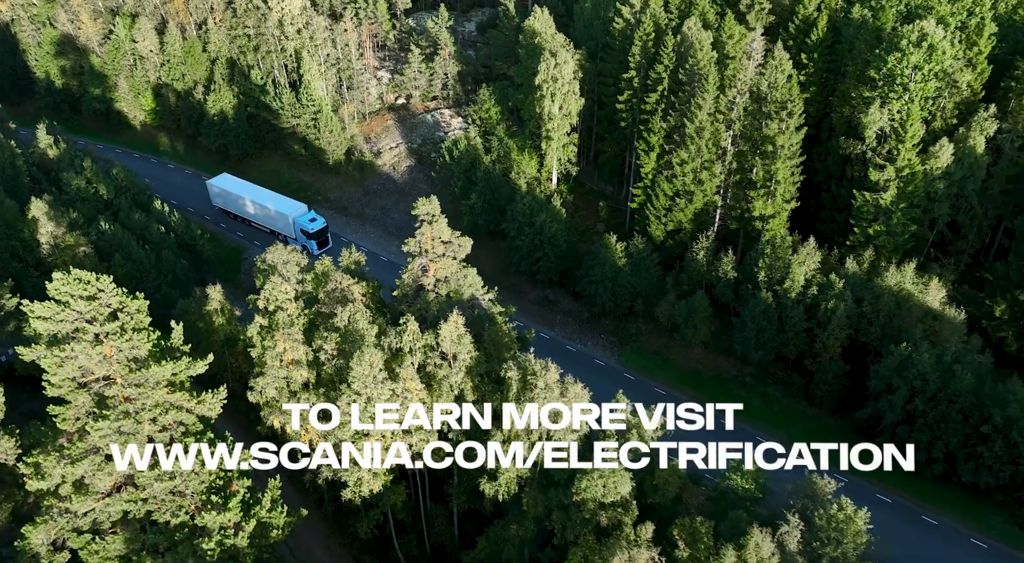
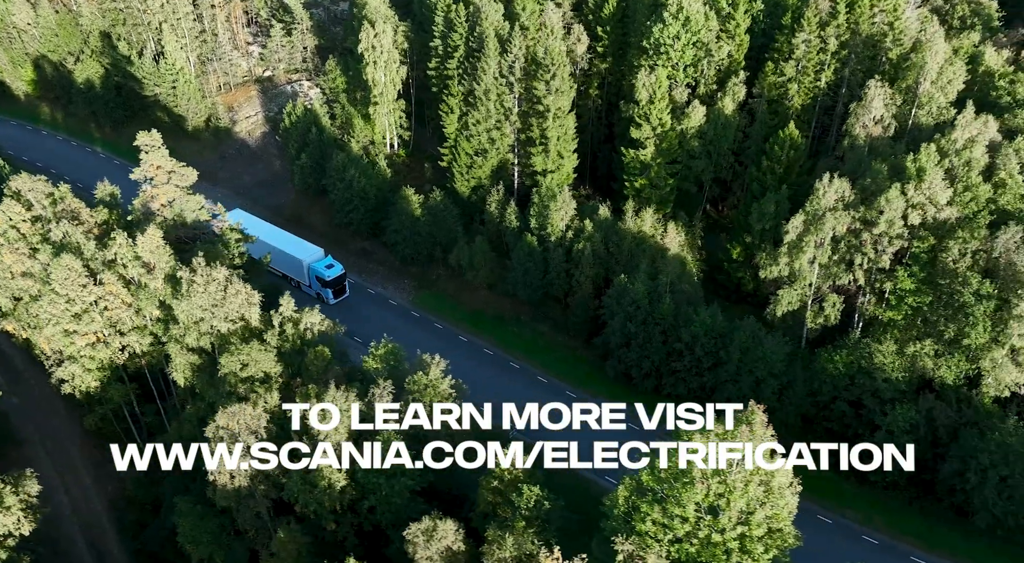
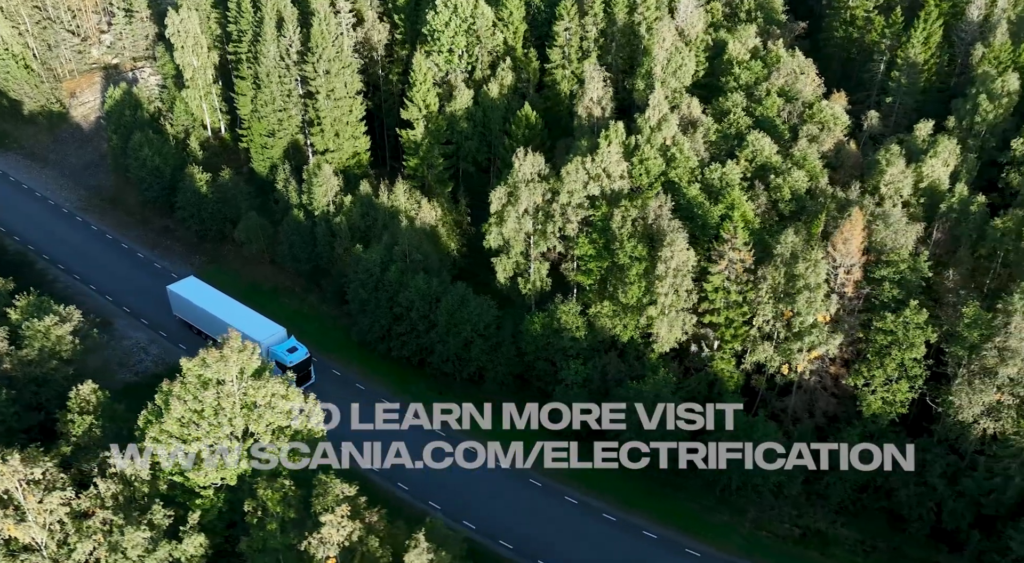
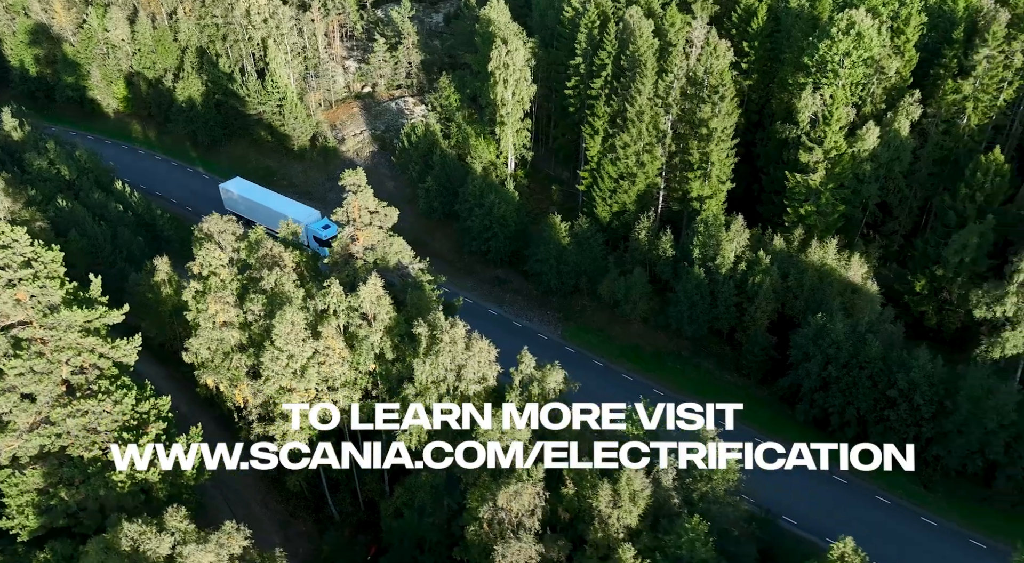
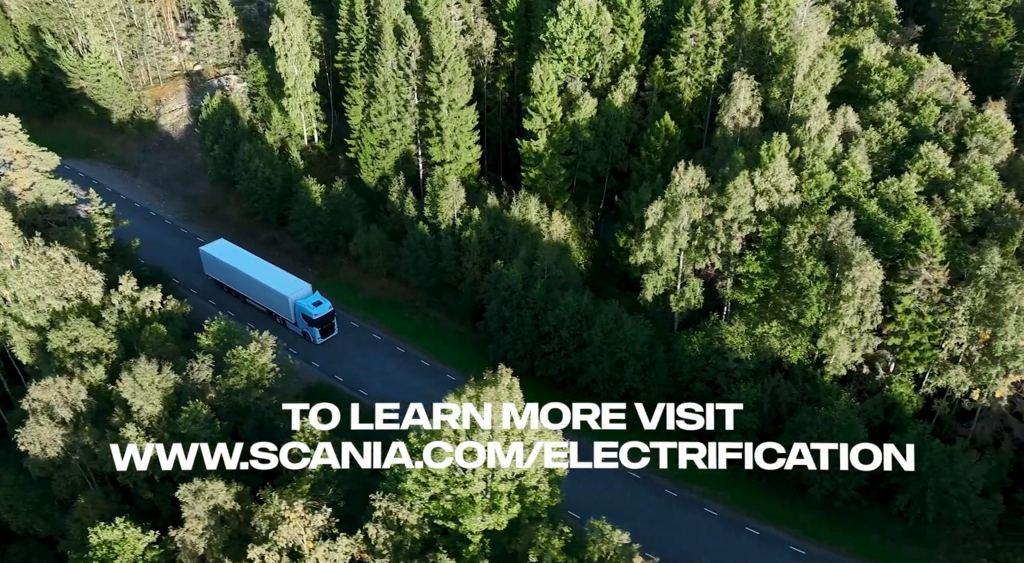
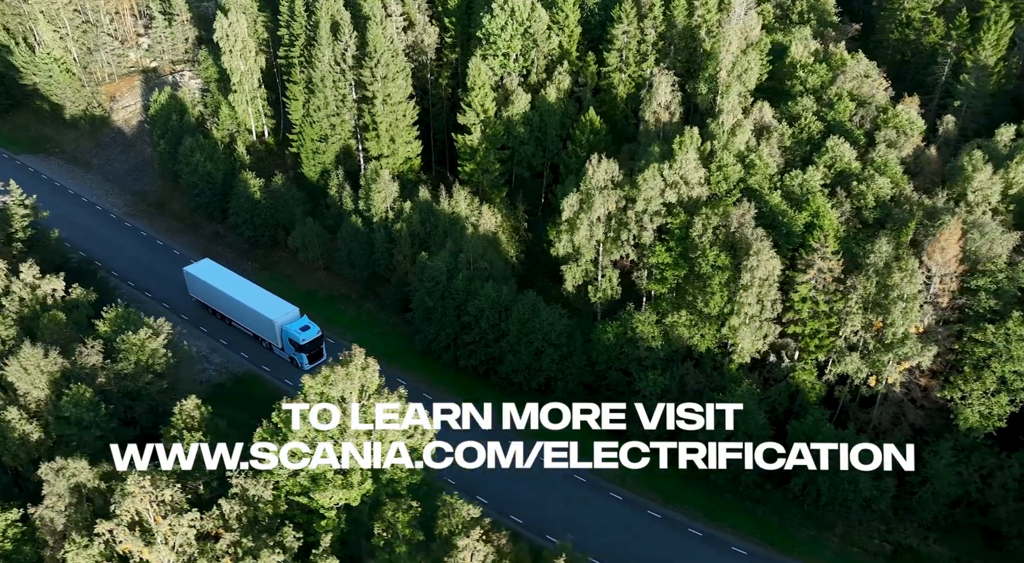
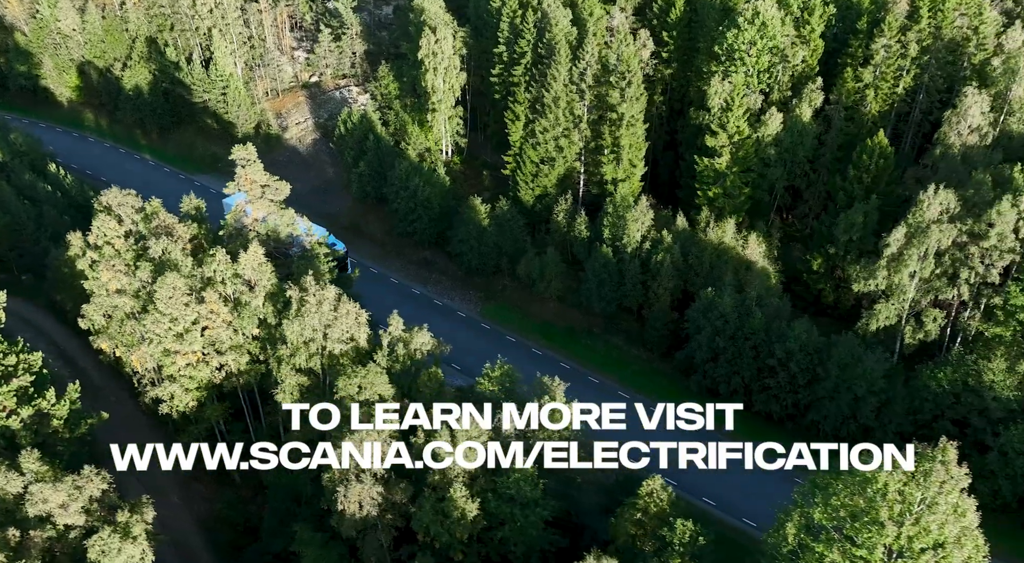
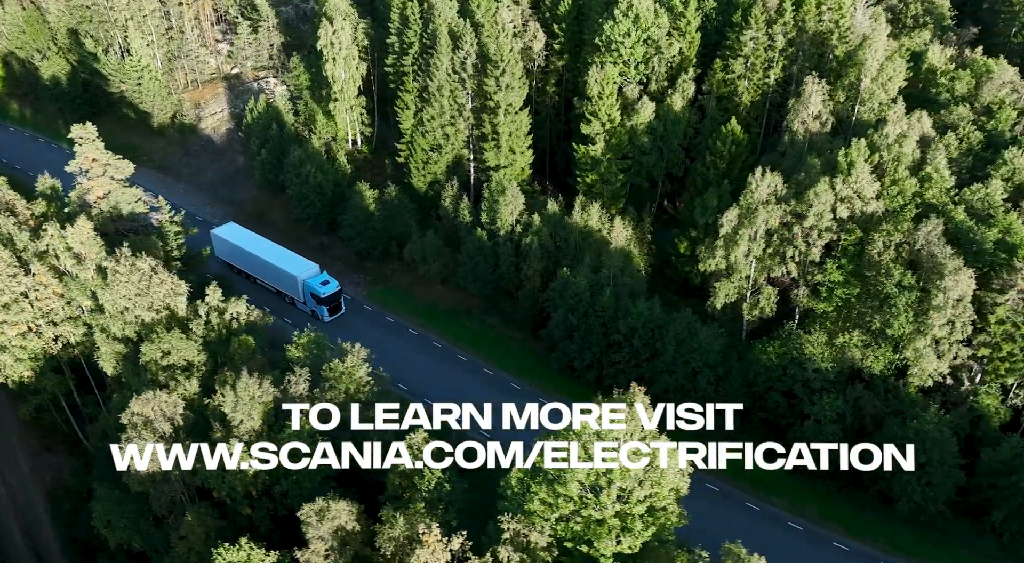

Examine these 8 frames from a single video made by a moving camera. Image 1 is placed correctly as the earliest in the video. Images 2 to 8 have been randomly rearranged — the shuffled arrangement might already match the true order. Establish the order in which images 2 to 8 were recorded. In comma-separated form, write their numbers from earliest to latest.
4, 7, 2, 8, 5, 6, 3
